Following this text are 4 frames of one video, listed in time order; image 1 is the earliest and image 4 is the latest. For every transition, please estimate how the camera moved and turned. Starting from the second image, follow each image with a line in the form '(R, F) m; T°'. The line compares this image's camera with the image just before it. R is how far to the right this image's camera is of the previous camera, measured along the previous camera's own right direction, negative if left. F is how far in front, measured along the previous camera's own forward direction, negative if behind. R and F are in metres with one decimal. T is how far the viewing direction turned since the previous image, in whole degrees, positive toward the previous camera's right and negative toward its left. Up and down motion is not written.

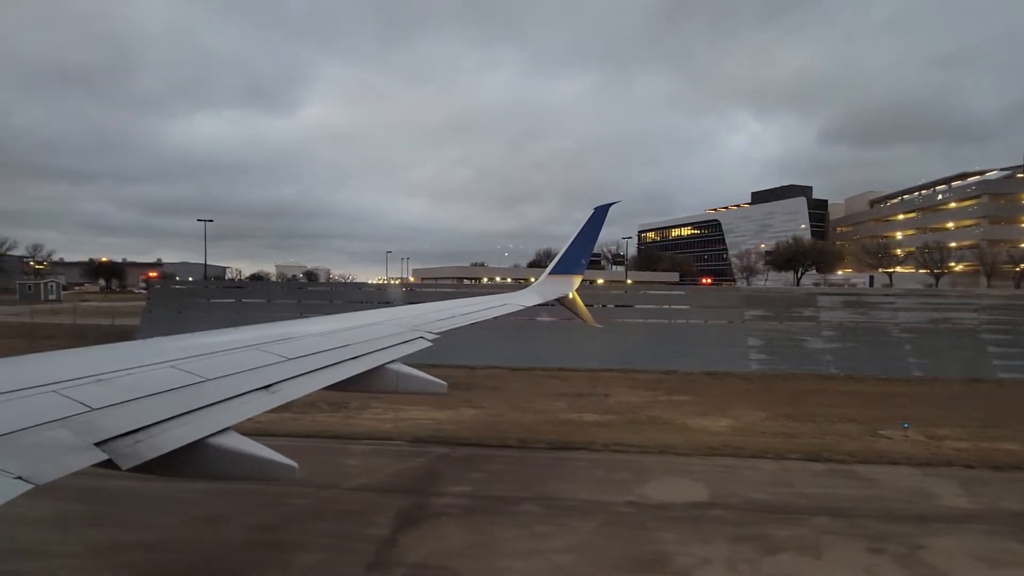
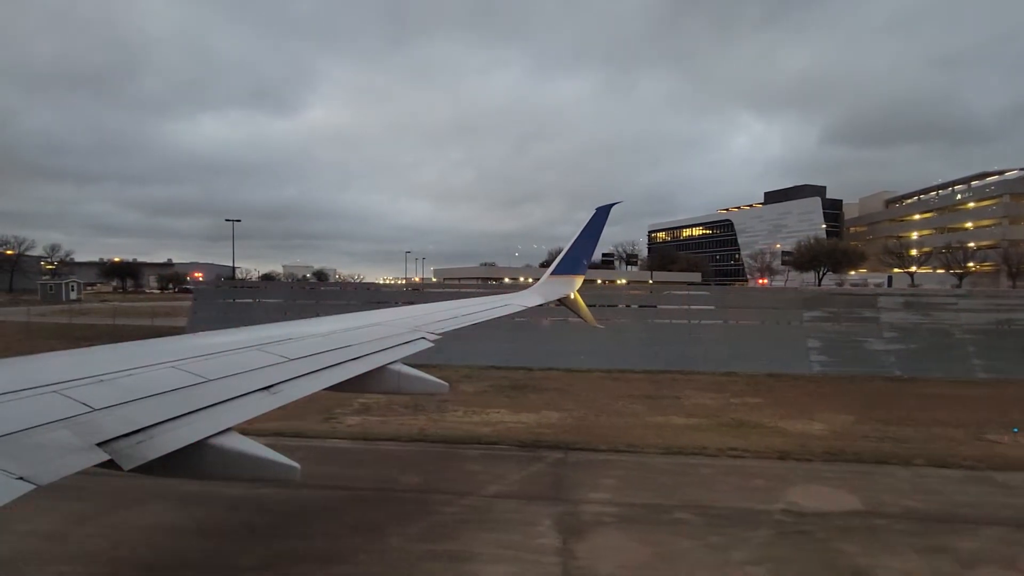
(-1.6, +0.2) m; 0°
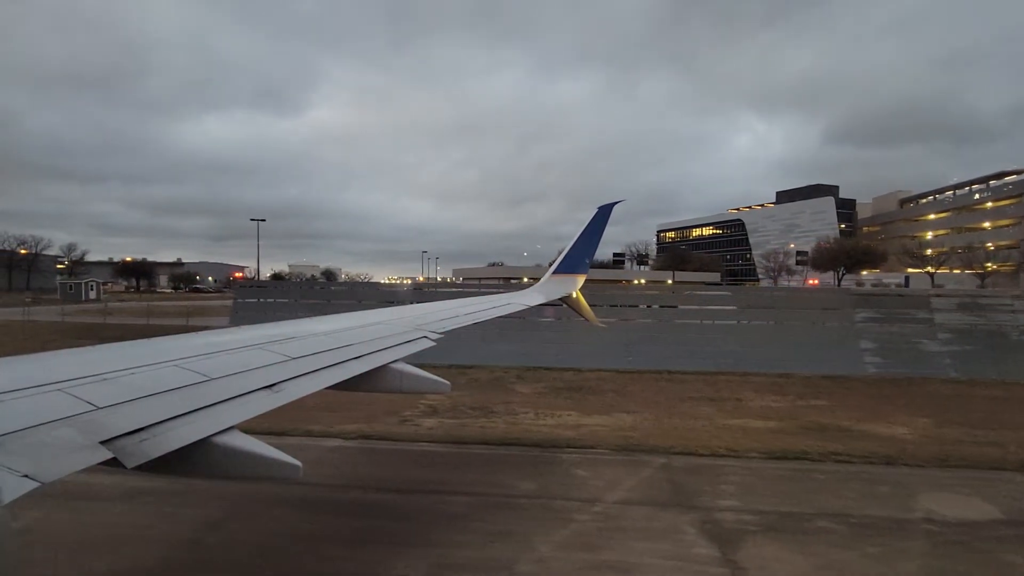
(-1.4, +0.2) m; 0°
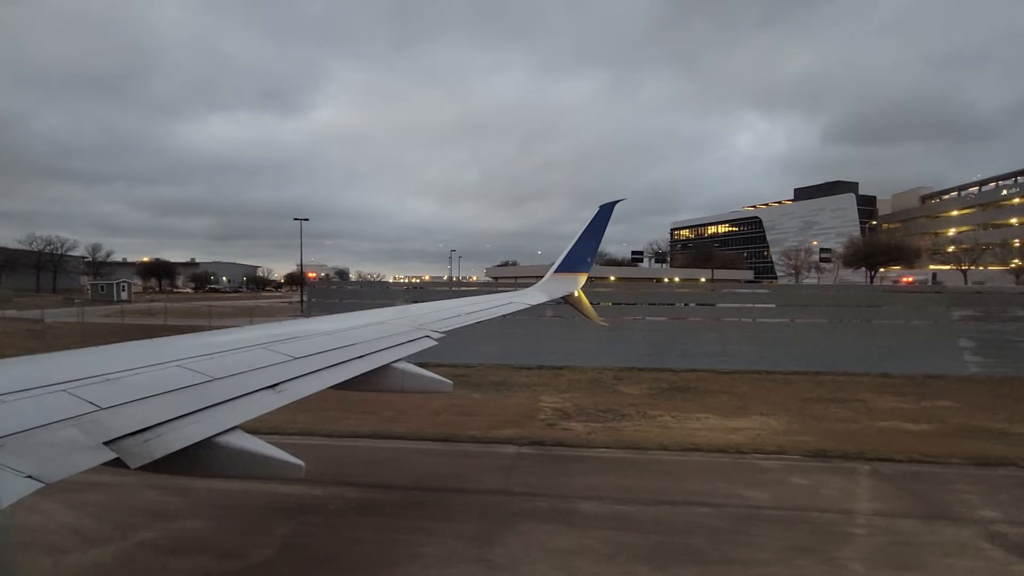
(-2.5, +0.3) m; 0°
